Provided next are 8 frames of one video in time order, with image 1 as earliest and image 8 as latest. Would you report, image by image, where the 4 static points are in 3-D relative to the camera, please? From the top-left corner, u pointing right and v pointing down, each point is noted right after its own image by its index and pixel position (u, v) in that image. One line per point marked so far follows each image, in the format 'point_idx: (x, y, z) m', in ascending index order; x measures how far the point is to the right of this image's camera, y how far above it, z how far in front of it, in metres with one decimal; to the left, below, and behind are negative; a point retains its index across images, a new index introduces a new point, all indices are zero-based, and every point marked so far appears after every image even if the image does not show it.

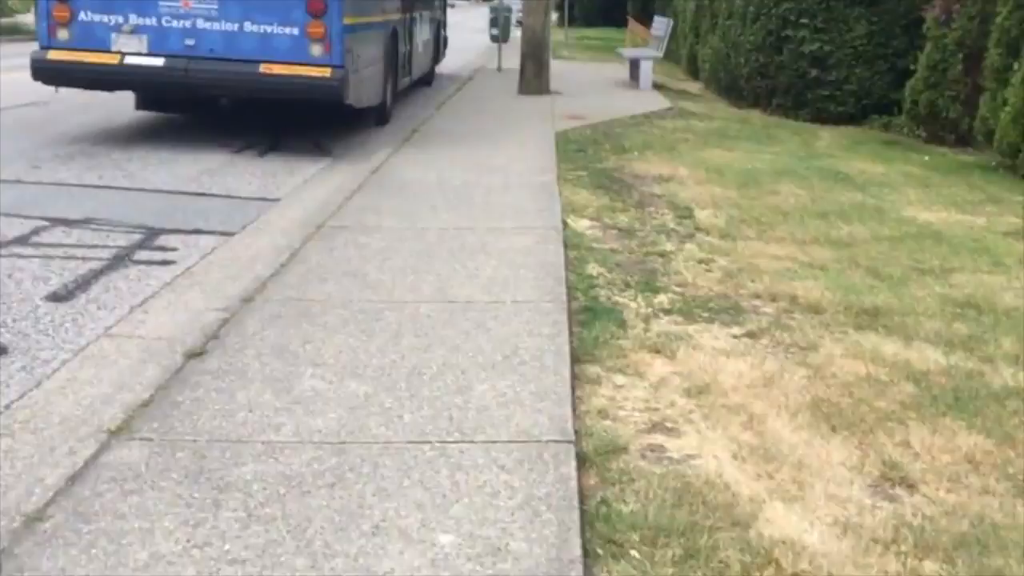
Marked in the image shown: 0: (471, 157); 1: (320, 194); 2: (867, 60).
0: (-0.5, +1.7, +11.1) m
1: (-2.1, +1.0, +9.4) m
2: (+6.6, +4.2, +15.9) m
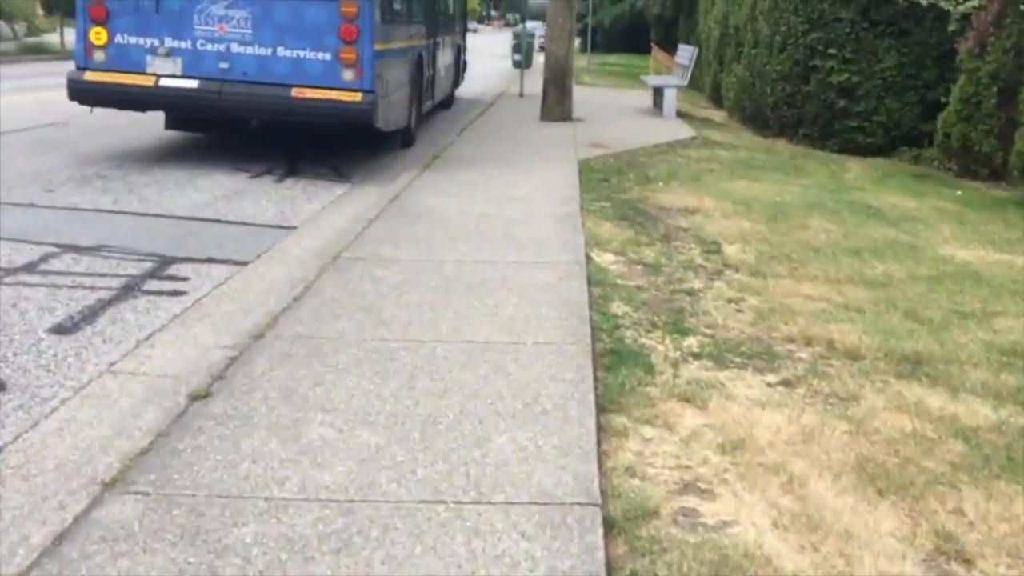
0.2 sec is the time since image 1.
0: (-0.2, +1.3, +10.9) m
1: (-1.9, +0.7, +9.2) m
2: (+7.0, +3.6, +15.6) m
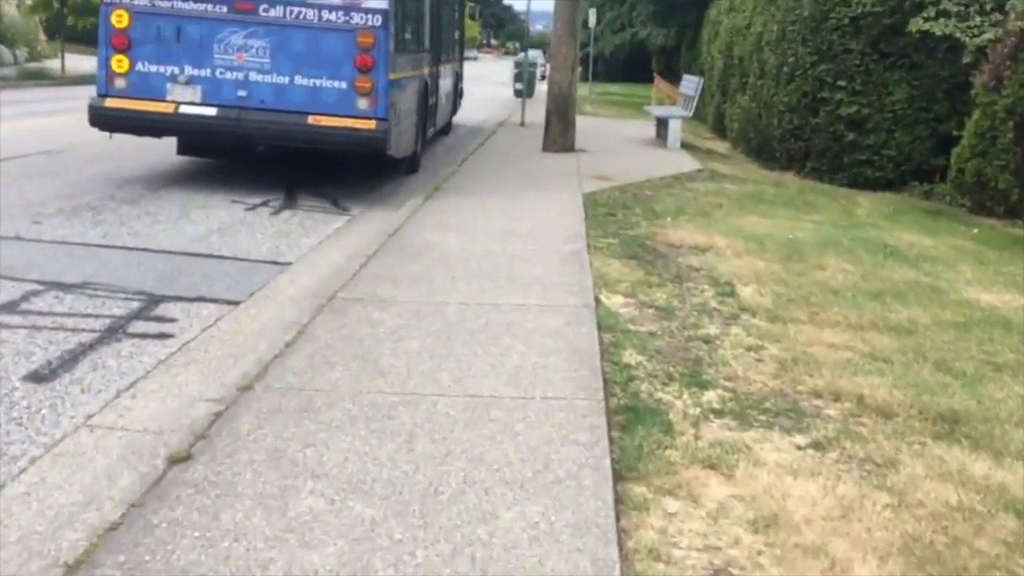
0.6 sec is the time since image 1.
0: (-0.2, +0.9, +10.5) m
1: (-1.8, +0.3, +8.8) m
2: (+7.1, +2.9, +15.3) m
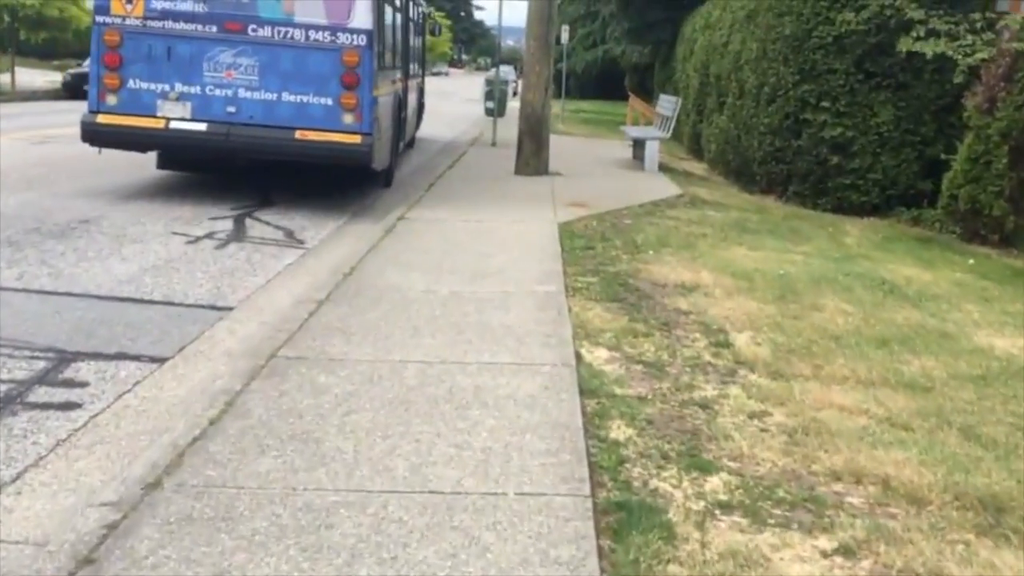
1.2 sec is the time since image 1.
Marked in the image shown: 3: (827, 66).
0: (-0.5, +0.4, +9.7) m
1: (-2.1, -0.1, +7.9) m
2: (+6.6, +2.4, +14.8) m
3: (+5.5, +3.8, +14.9) m
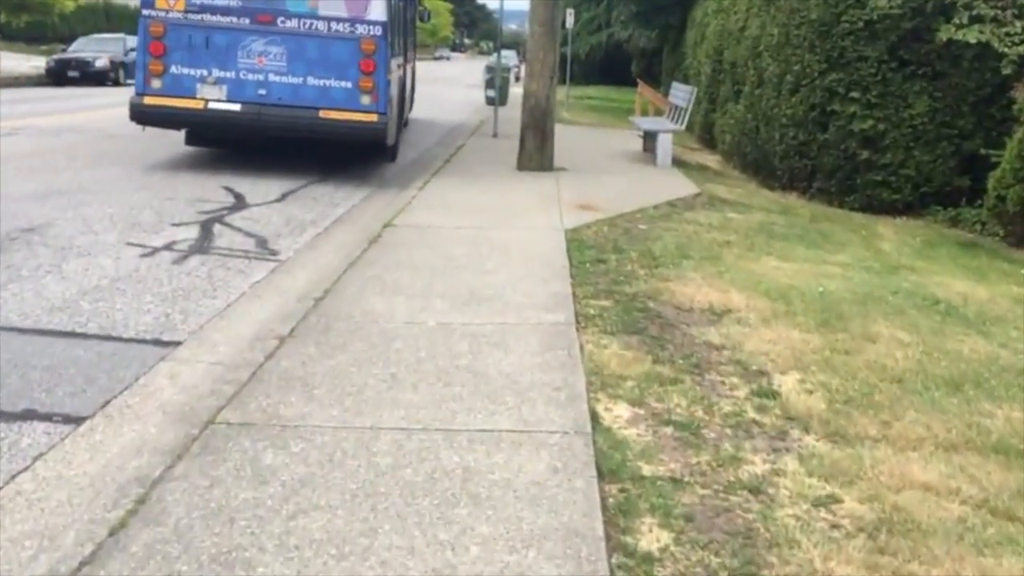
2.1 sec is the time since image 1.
0: (-0.5, +0.2, +8.5) m
1: (-2.1, -0.4, +6.7) m
2: (+6.6, +2.3, +13.5) m
3: (+5.5, +3.7, +13.6) m
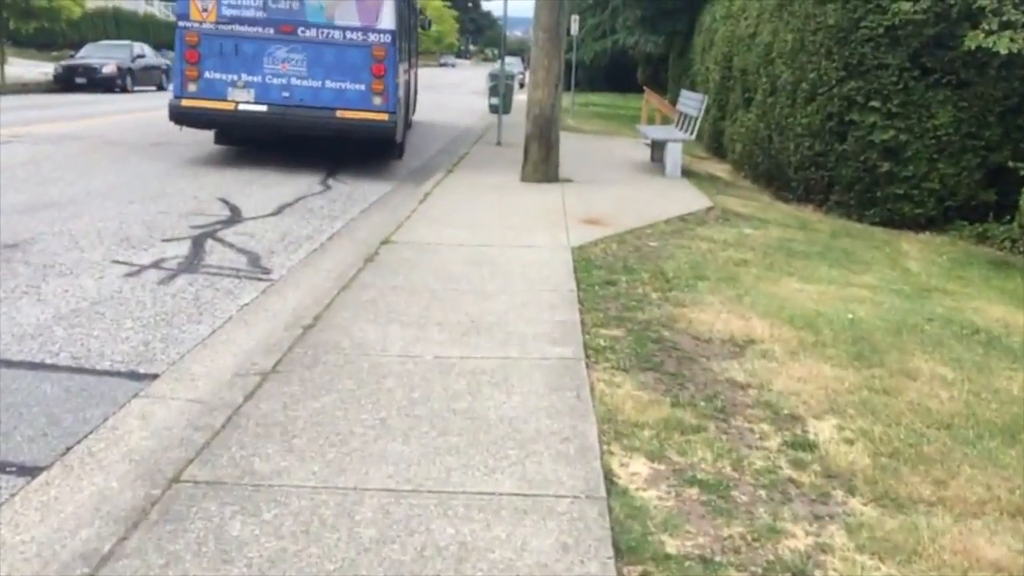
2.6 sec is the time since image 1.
0: (-0.5, -0.1, +7.8) m
1: (-2.1, -0.6, +6.1) m
2: (+6.6, +2.0, +12.8) m
3: (+5.6, +3.5, +13.0) m
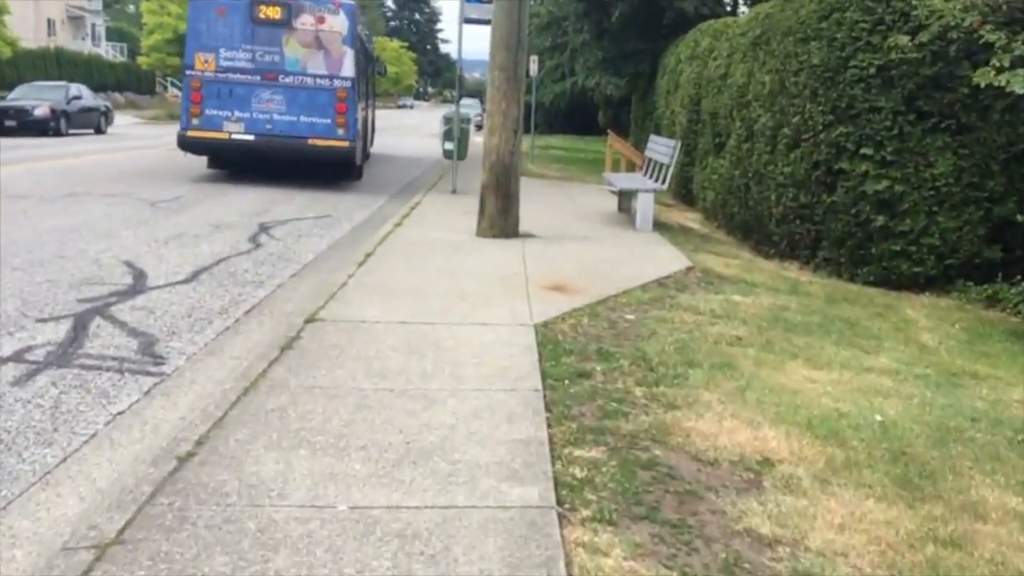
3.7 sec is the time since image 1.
0: (-0.9, -0.8, +6.2) m
1: (-2.4, -1.3, +4.4) m
2: (+6.0, +1.1, +11.6) m
3: (+4.9, +2.5, +11.8) m
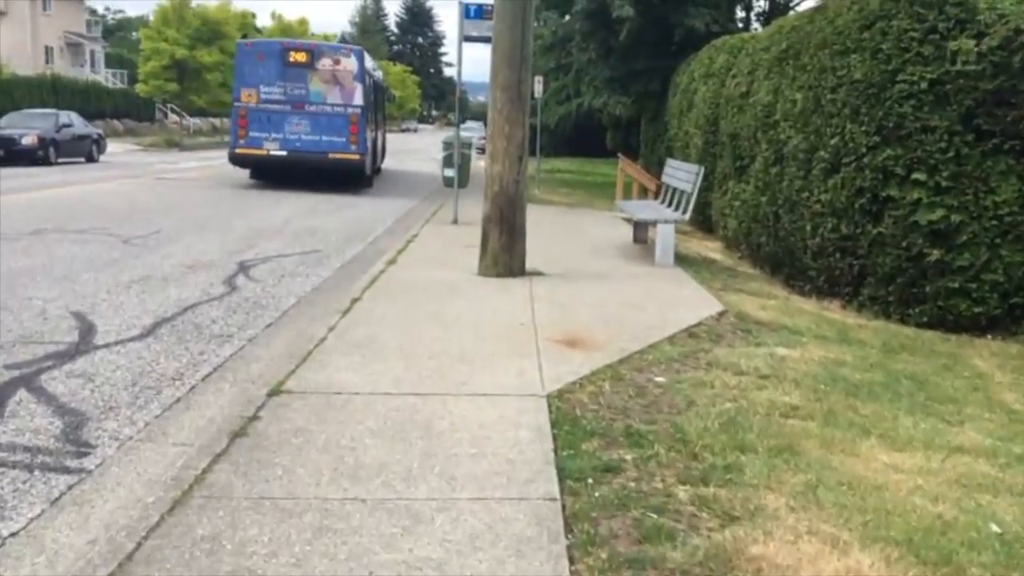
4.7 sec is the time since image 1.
0: (-0.8, -1.3, +4.7) m
1: (-2.3, -1.7, +2.9) m
2: (+6.1, +0.6, +10.2) m
3: (+5.0, +2.0, +10.4) m
